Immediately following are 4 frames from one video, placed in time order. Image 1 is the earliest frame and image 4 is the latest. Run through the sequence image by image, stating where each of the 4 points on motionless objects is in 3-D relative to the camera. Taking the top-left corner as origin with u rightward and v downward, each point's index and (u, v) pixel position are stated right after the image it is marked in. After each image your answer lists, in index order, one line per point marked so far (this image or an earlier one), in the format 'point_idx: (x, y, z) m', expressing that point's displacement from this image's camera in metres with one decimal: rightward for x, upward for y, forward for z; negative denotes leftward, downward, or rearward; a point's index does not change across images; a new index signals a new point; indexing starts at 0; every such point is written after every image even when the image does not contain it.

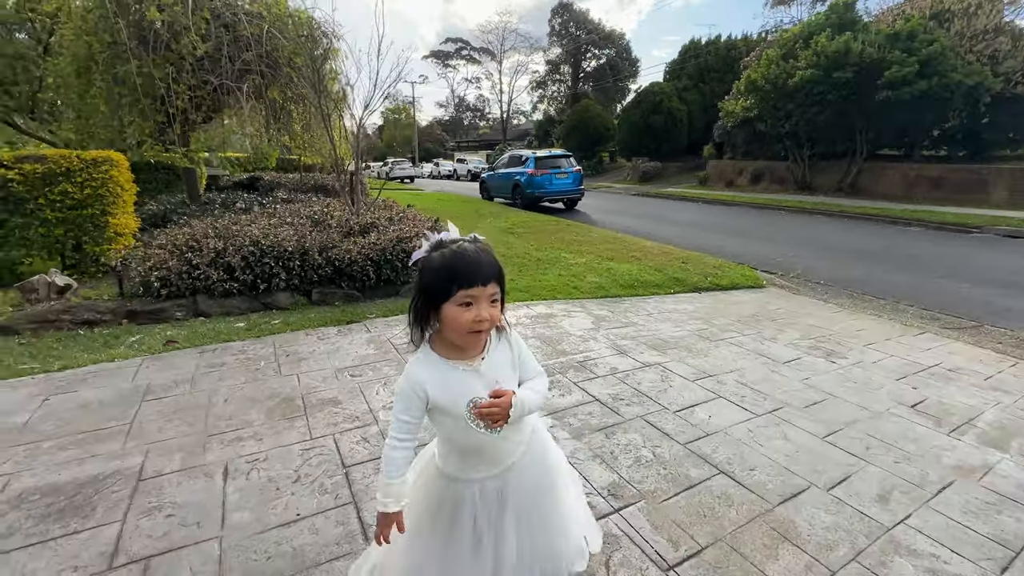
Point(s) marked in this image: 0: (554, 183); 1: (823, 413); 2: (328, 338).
0: (+1.4, +3.6, +15.5) m
1: (+2.0, -0.8, +2.8) m
2: (-1.5, -0.4, +3.6) m
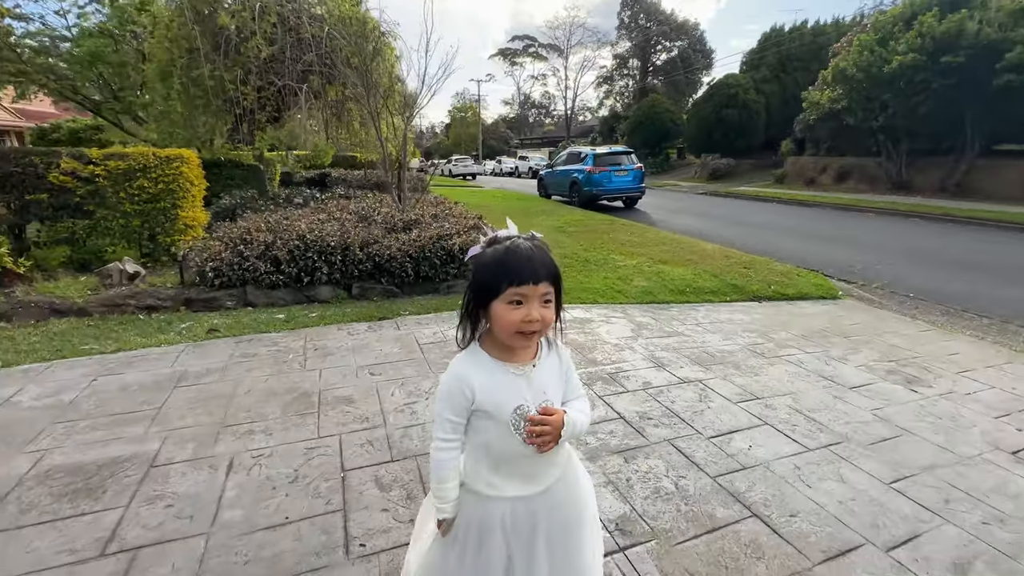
0: (+3.4, +3.6, +15.0) m
1: (+2.1, -0.9, +2.4) m
2: (-1.2, -0.4, +3.6) m
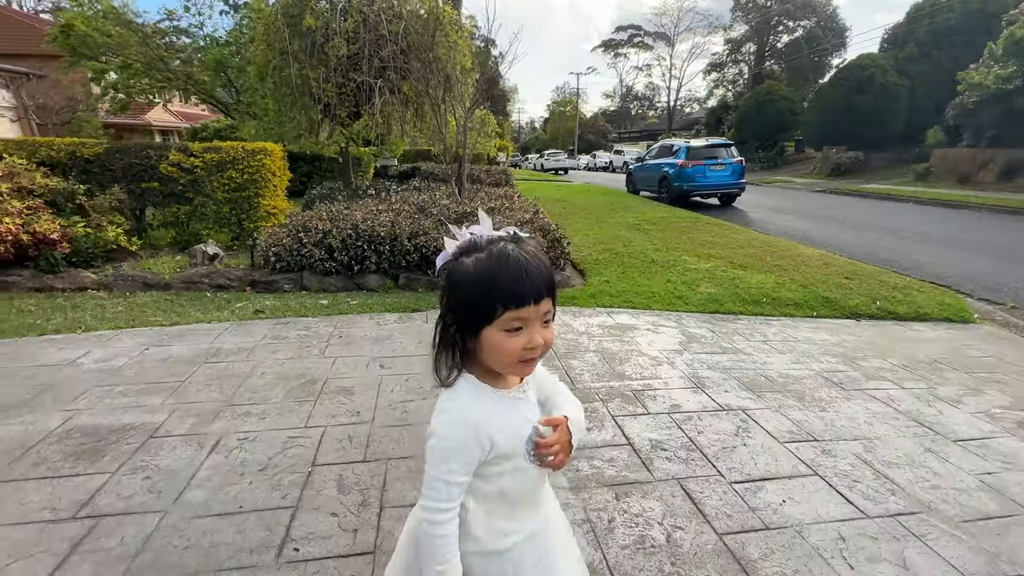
0: (+6.0, +3.5, +13.8) m
1: (+1.9, -1.0, +1.8) m
2: (-1.0, -0.3, +3.6) m
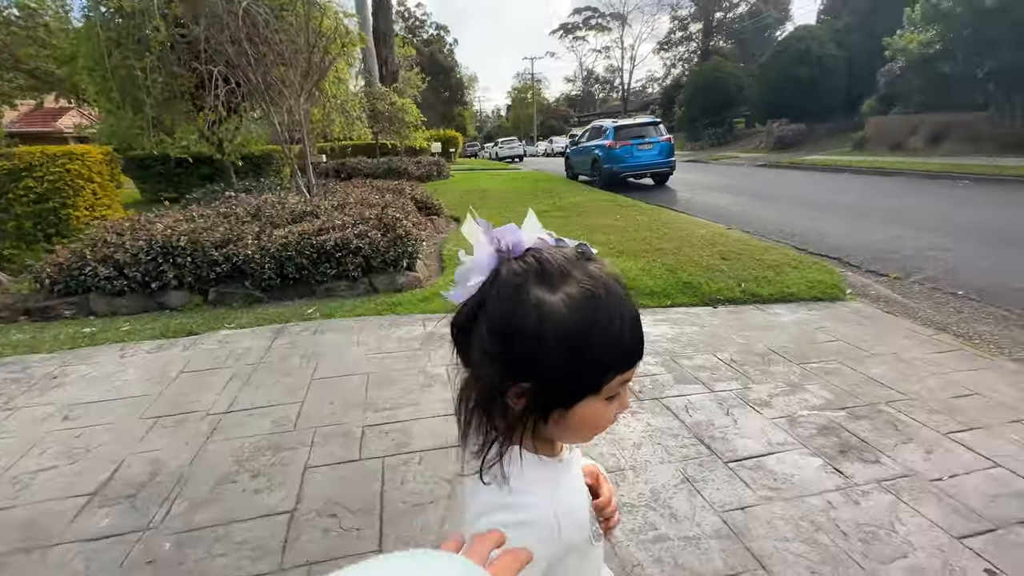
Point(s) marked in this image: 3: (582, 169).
0: (+3.7, +4.0, +13.5) m
1: (+0.5, -1.0, +1.4) m
2: (-2.6, -0.5, +3.0) m
3: (+2.4, +4.2, +15.8) m
